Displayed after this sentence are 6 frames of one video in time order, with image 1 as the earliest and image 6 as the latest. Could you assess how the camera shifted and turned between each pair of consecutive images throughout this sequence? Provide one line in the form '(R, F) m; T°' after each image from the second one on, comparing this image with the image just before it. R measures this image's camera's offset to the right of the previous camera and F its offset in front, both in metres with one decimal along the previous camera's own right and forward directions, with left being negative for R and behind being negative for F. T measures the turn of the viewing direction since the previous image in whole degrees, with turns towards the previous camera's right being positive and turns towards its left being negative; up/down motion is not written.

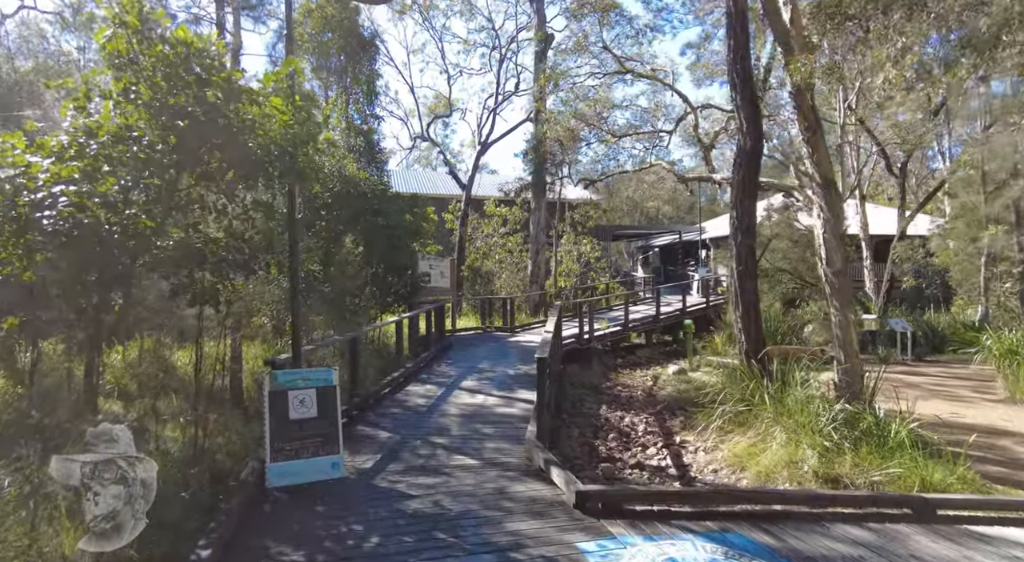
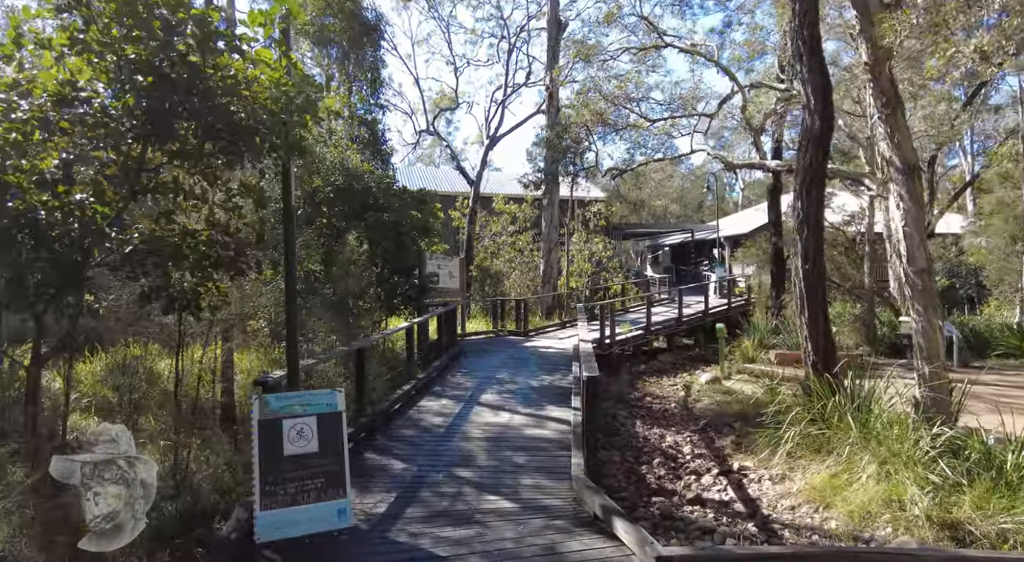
(-0.3, +0.8) m; 0°
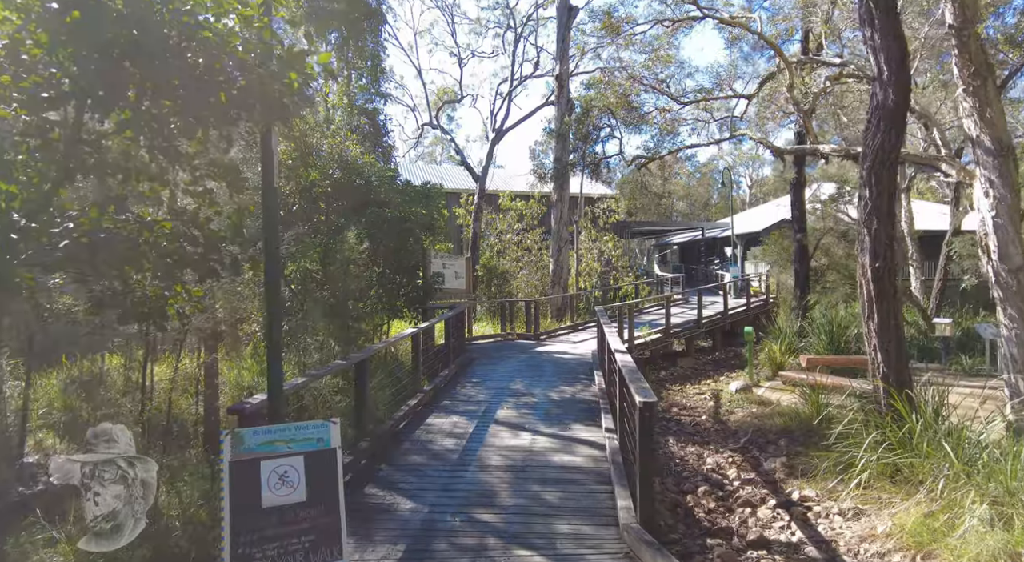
(-0.2, +0.7) m; 0°
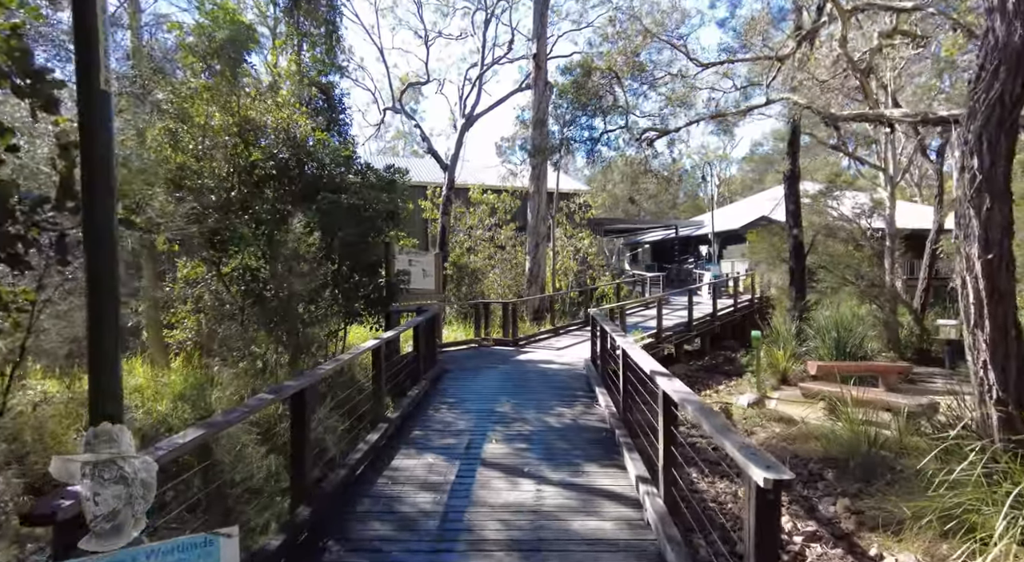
(-0.2, +1.2) m; +3°
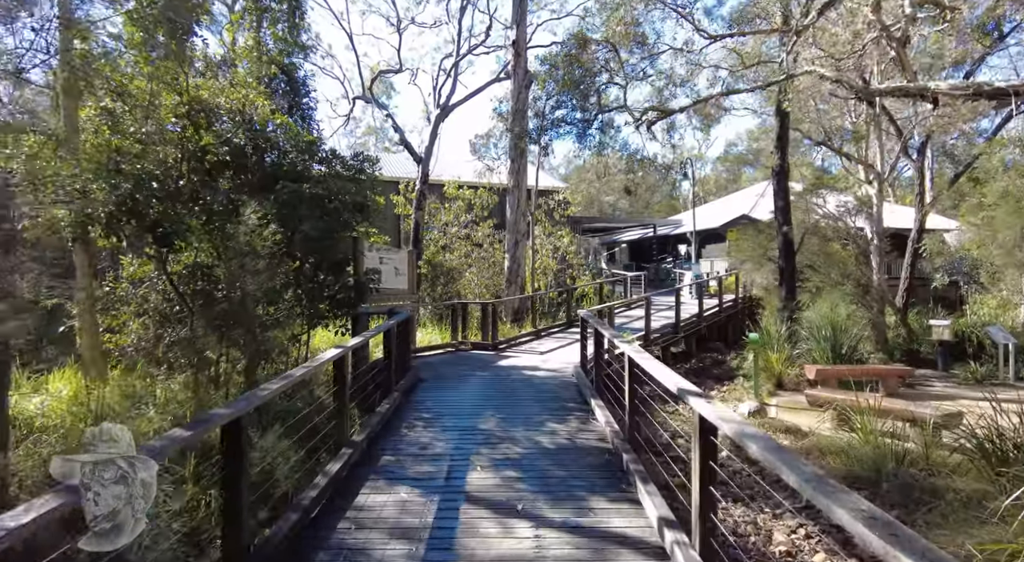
(-0.1, +0.7) m; +2°
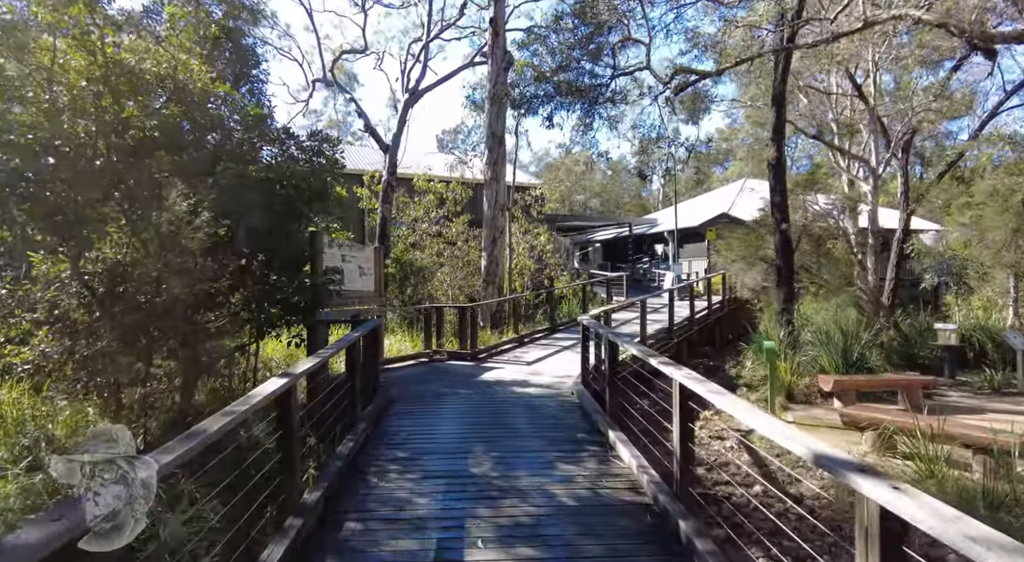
(-0.2, +1.0) m; +3°
